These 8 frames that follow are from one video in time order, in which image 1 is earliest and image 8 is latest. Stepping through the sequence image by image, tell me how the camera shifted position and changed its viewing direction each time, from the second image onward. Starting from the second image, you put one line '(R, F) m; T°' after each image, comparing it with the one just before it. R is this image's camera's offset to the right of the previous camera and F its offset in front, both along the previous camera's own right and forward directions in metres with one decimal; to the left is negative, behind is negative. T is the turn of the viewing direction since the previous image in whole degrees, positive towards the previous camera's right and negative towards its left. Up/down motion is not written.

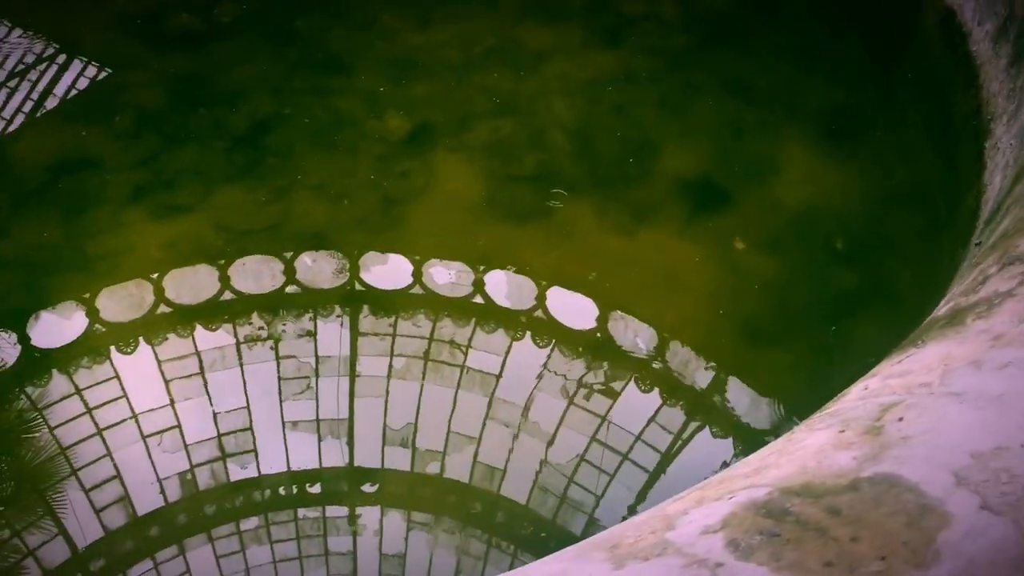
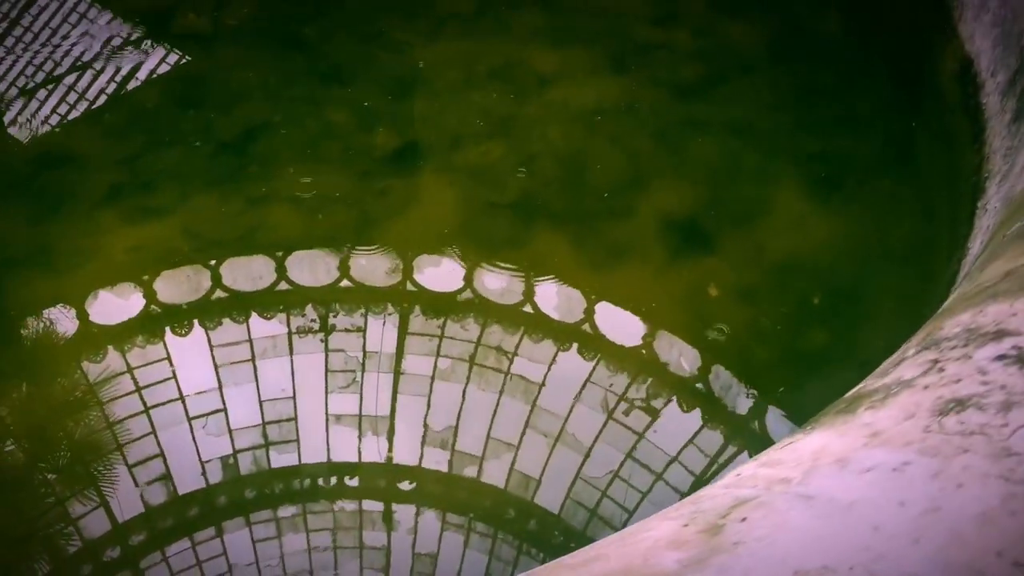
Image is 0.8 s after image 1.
(+0.3, +0.1) m; -3°
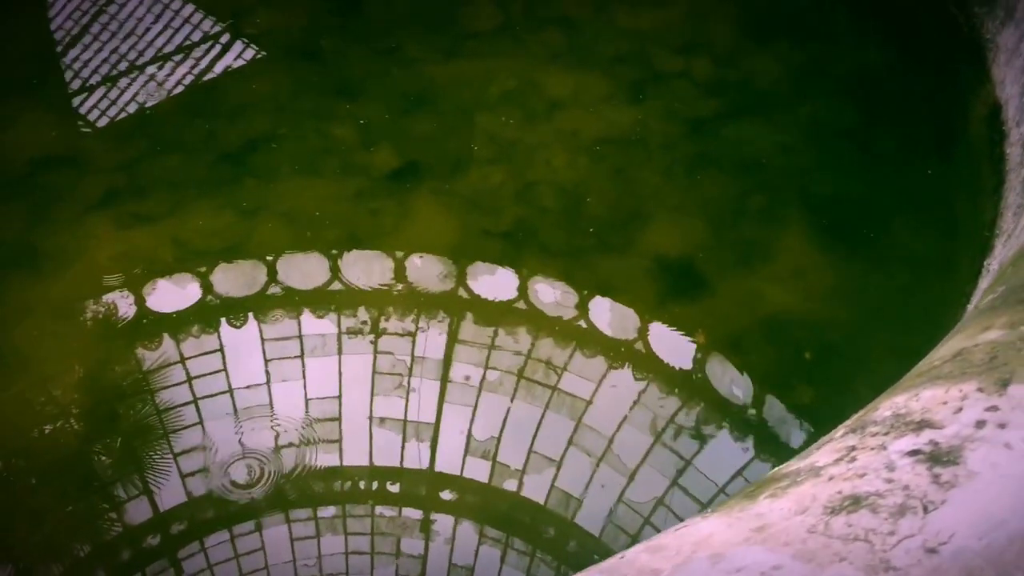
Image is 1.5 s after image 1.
(+0.2, +0.1) m; -3°
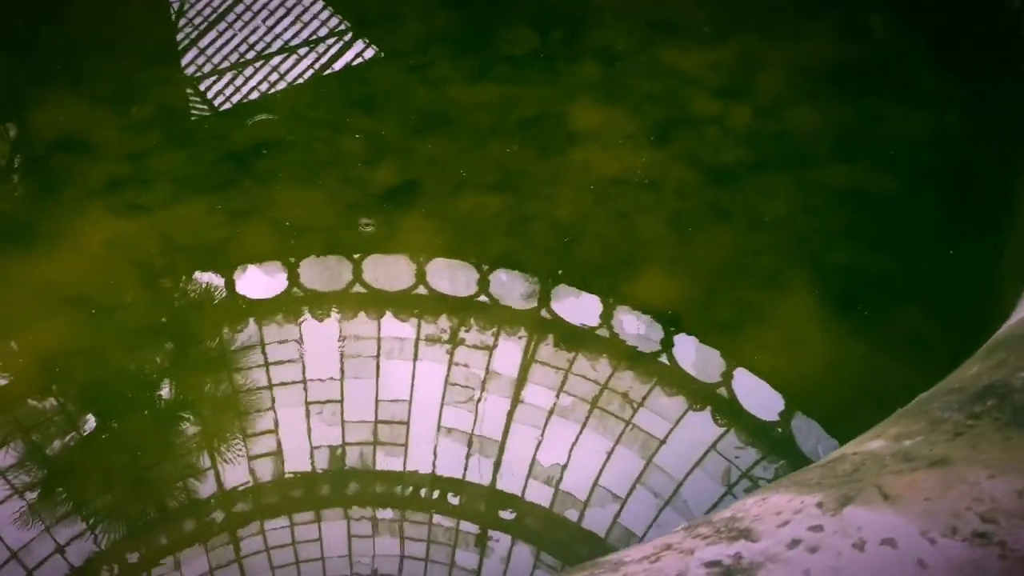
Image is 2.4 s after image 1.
(+0.4, +0.1) m; -5°
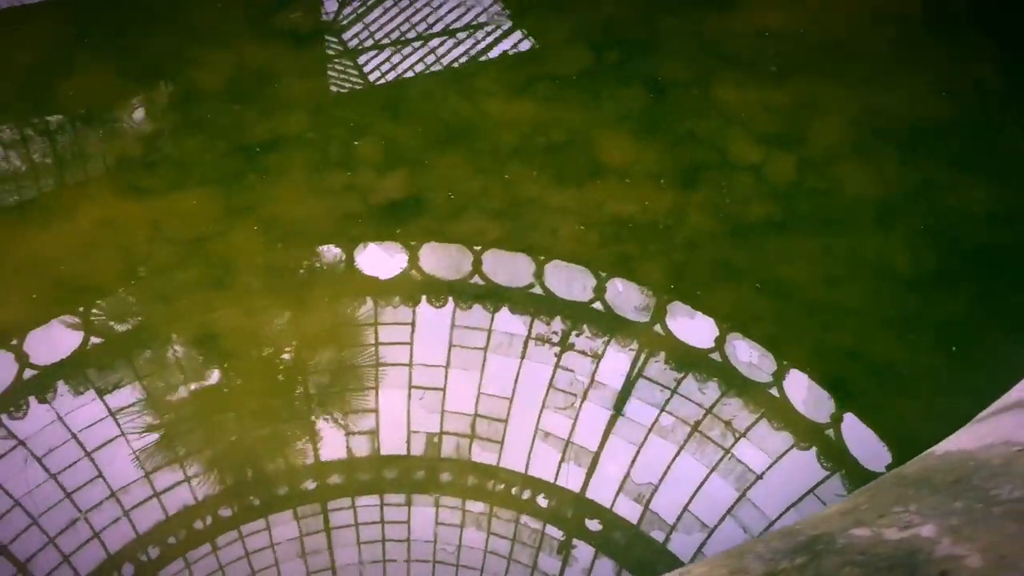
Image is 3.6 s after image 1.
(0.0, +0.1) m; -1°
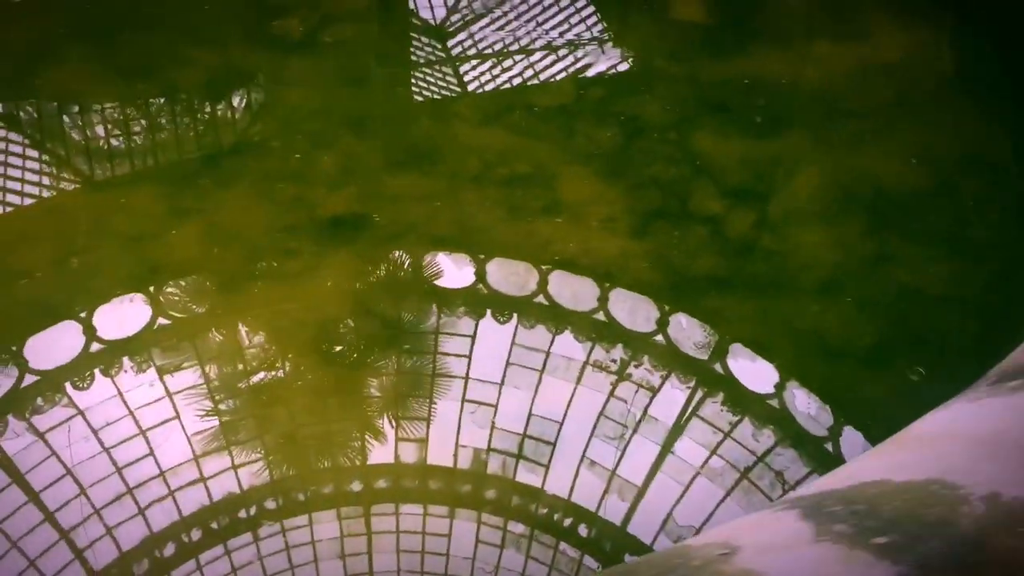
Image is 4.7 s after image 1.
(-0.9, 0.0) m; +9°
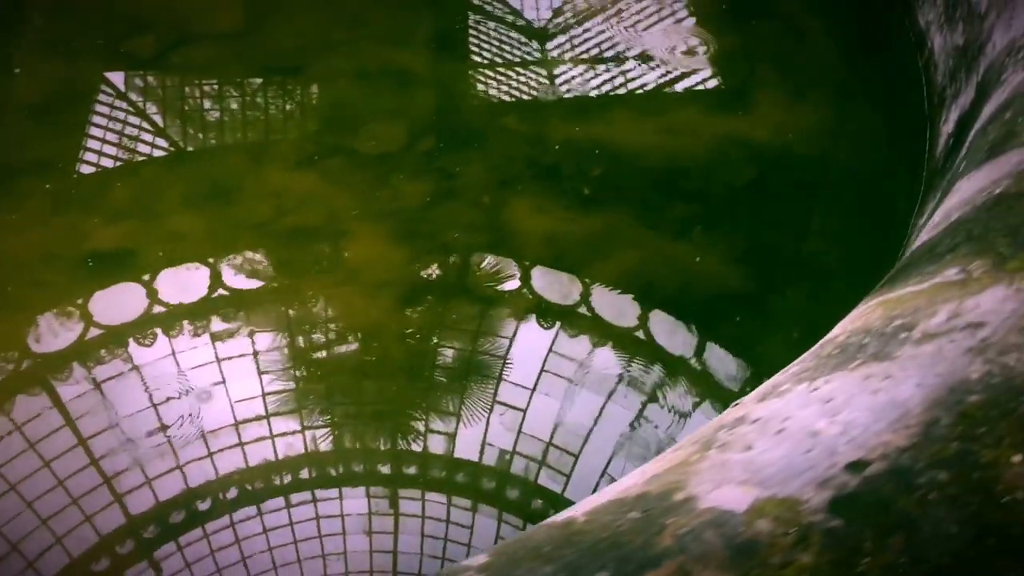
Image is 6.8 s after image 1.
(-0.1, -0.2) m; -2°
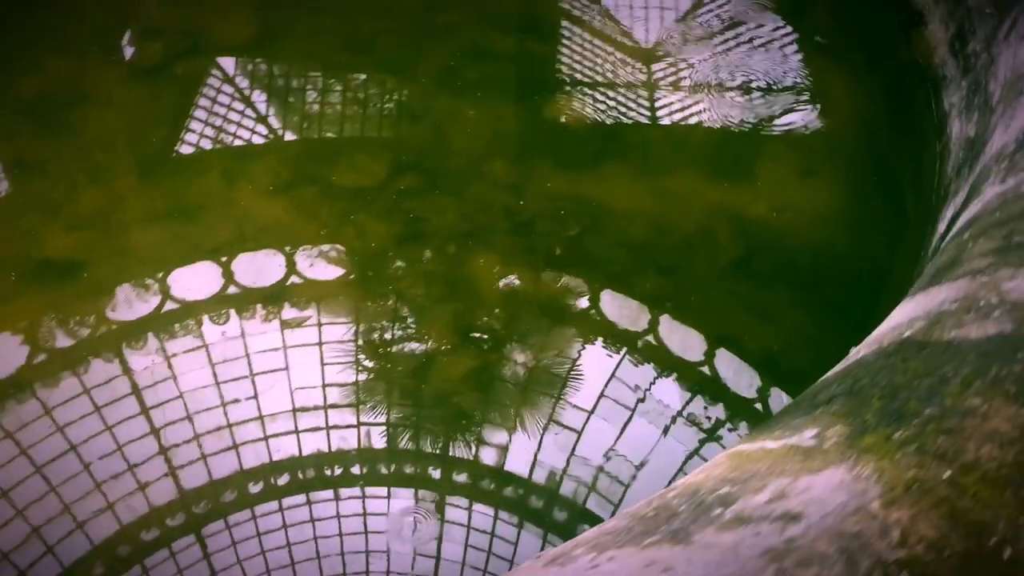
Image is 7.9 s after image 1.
(+0.1, +0.1) m; -6°
